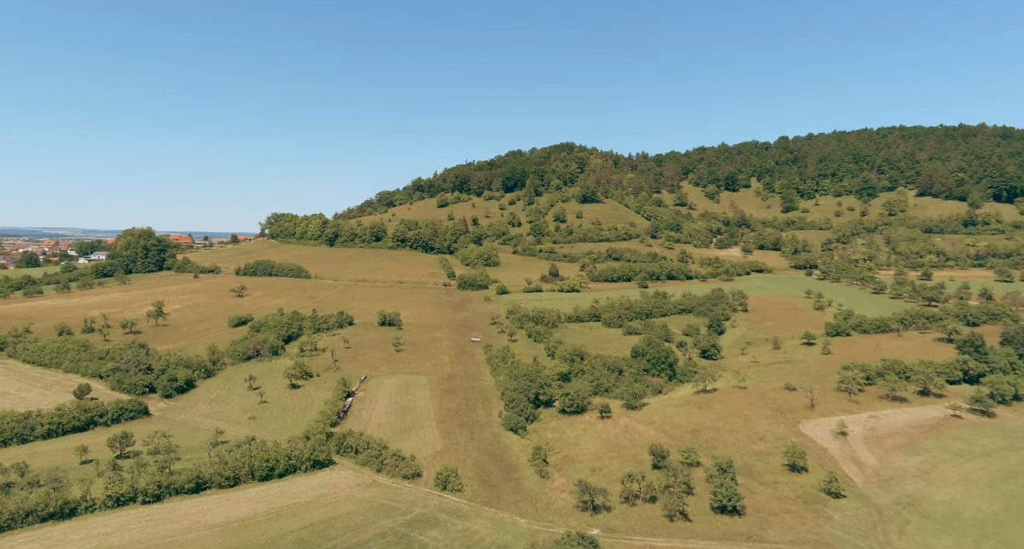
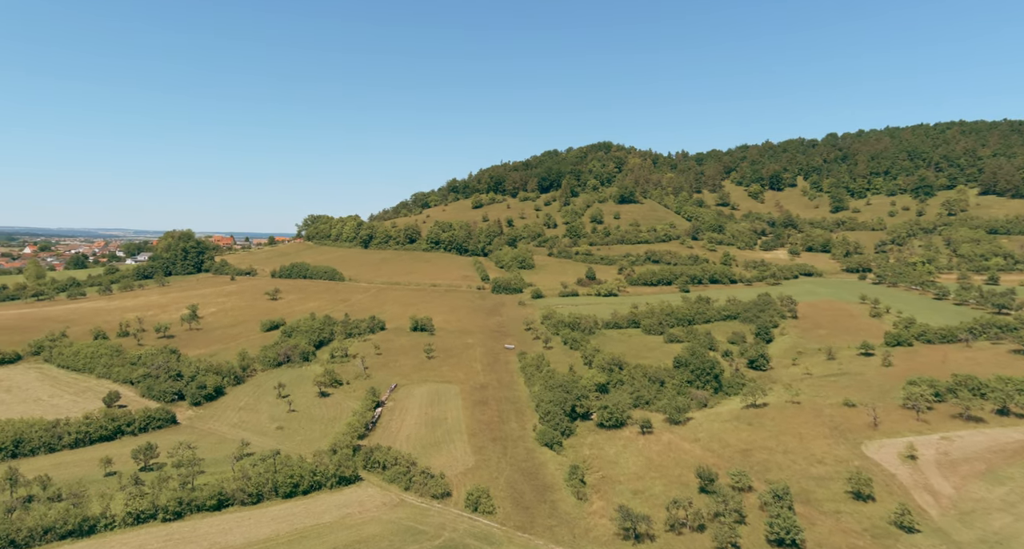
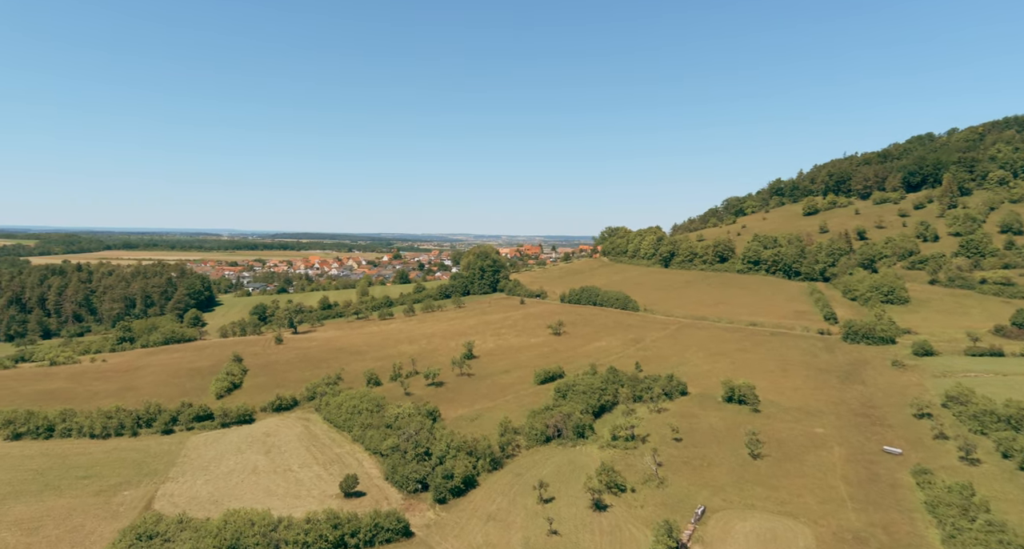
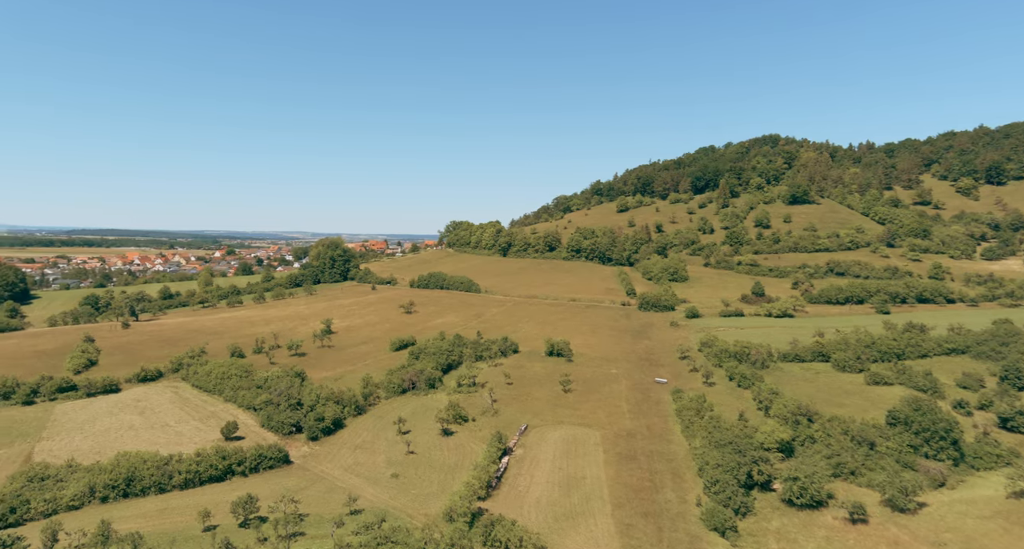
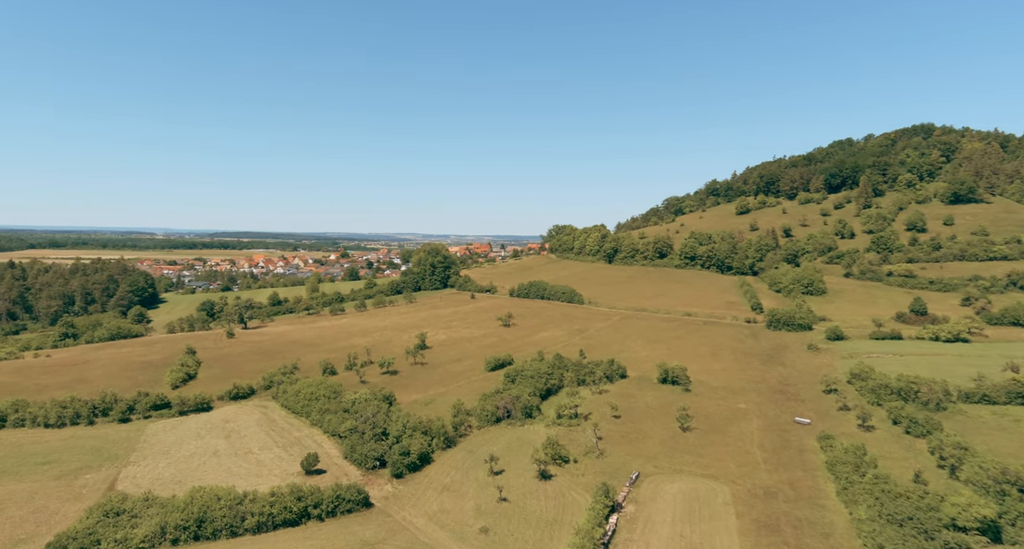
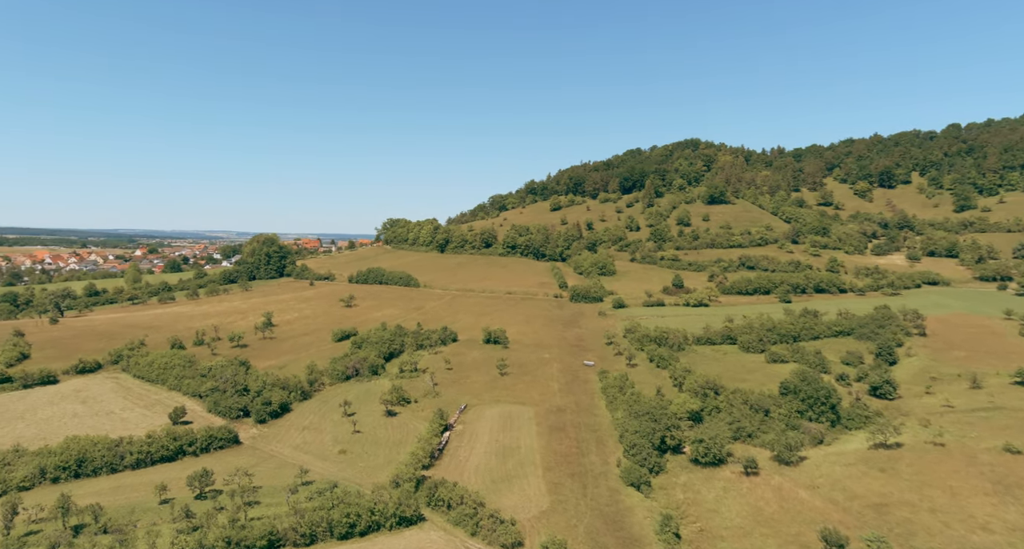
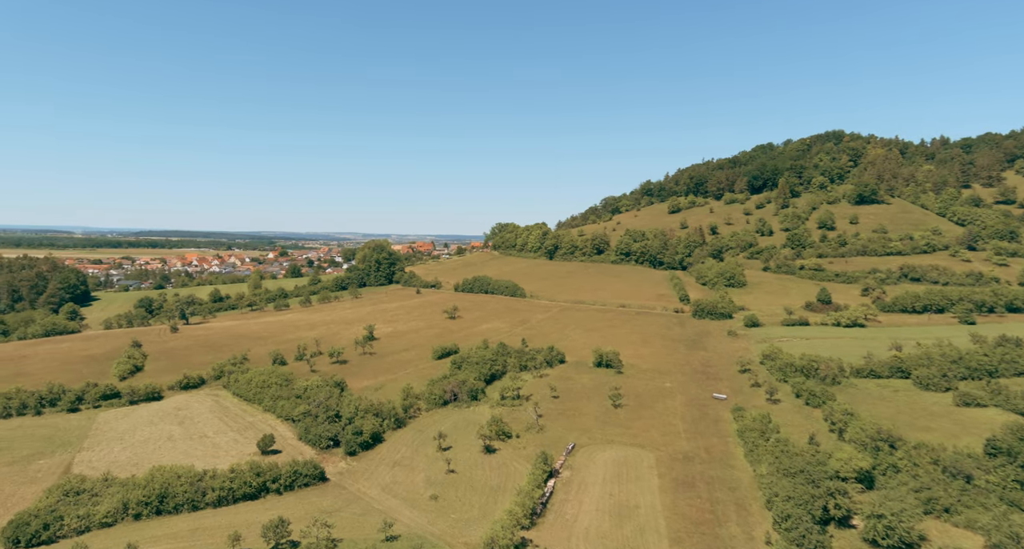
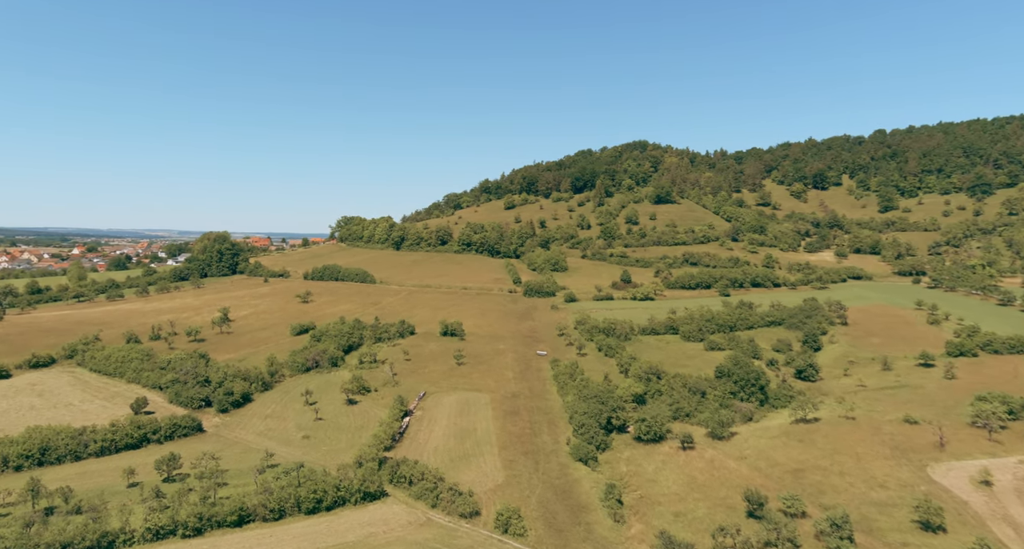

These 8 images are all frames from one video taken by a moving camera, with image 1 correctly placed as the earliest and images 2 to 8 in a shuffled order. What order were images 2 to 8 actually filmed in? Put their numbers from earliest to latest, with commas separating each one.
2, 8, 6, 4, 7, 5, 3
